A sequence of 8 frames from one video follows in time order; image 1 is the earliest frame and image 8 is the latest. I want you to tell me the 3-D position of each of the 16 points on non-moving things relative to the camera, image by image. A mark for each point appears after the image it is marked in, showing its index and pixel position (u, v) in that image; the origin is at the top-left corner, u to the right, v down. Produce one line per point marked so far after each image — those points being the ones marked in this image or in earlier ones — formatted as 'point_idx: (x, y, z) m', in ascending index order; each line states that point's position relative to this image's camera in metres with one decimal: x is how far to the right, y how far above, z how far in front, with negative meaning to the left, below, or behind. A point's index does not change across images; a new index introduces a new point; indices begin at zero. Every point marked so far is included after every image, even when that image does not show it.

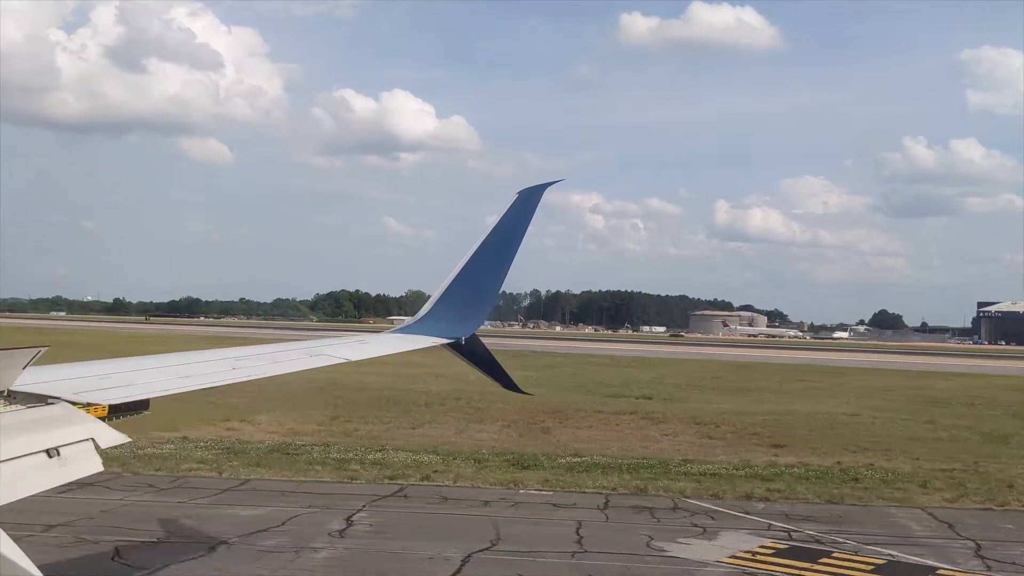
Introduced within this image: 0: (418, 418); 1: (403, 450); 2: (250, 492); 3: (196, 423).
0: (-1.2, -1.7, +16.4) m
1: (-1.1, -1.6, +12.7) m
2: (-2.0, -1.6, +9.7) m
3: (-4.0, -1.7, +15.6) m
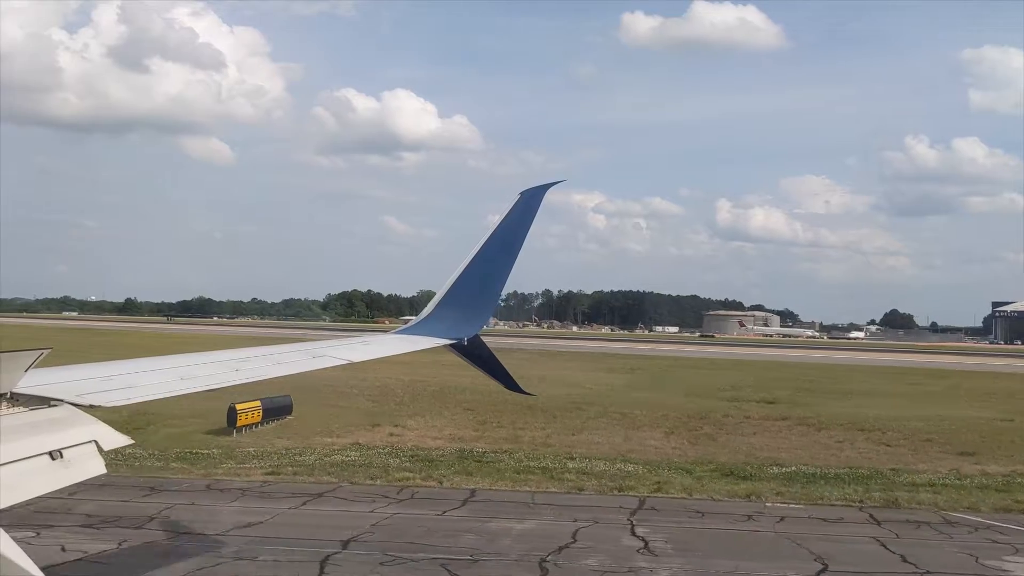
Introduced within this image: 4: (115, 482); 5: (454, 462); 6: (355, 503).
0: (+0.7, -1.7, +16.0) m
1: (+0.8, -1.7, +12.3) m
2: (-0.2, -1.6, +9.3) m
3: (-2.0, -1.7, +15.3) m
4: (-3.2, -1.6, +10.1) m
5: (-0.6, -1.7, +12.0) m
6: (-1.1, -1.6, +9.1) m
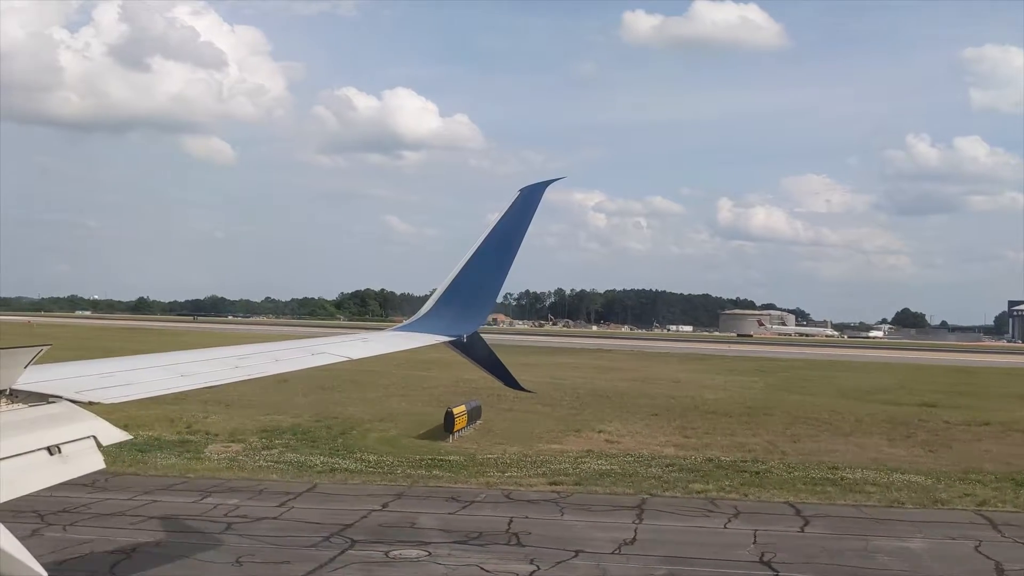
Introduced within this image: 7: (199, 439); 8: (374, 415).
0: (+3.2, -1.7, +15.4) m
1: (+3.3, -1.7, +11.7) m
2: (+2.2, -1.6, +8.8) m
3: (+0.5, -1.7, +14.8) m
4: (-0.8, -1.6, +9.6) m
5: (+1.9, -1.7, +11.4) m
6: (+1.2, -1.6, +8.6) m
7: (-3.4, -1.6, +13.6) m
8: (-1.8, -1.7, +16.7) m
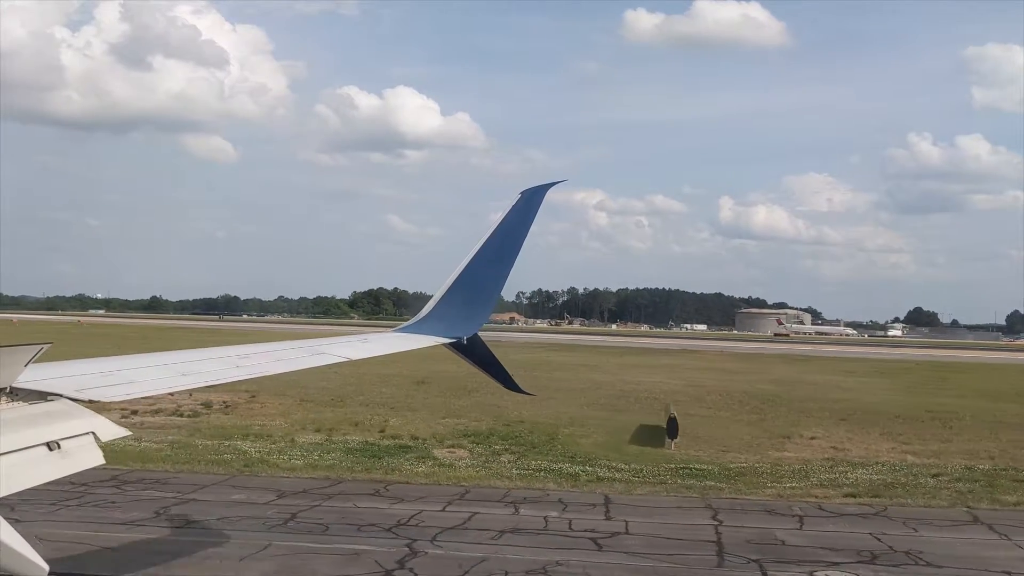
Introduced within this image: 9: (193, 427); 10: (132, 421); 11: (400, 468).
0: (+5.6, -1.8, +14.9) m
1: (+5.6, -1.7, +11.2) m
2: (+4.5, -1.6, +8.3) m
3: (+2.8, -1.7, +14.3) m
4: (+1.5, -1.6, +9.2) m
5: (+4.2, -1.7, +10.9) m
6: (+3.5, -1.6, +8.1) m
7: (-1.0, -1.6, +13.2) m
8: (+0.6, -1.7, +16.2) m
9: (-3.8, -1.7, +15.0) m
10: (-4.8, -1.7, +15.8) m
11: (-1.0, -1.6, +11.0) m
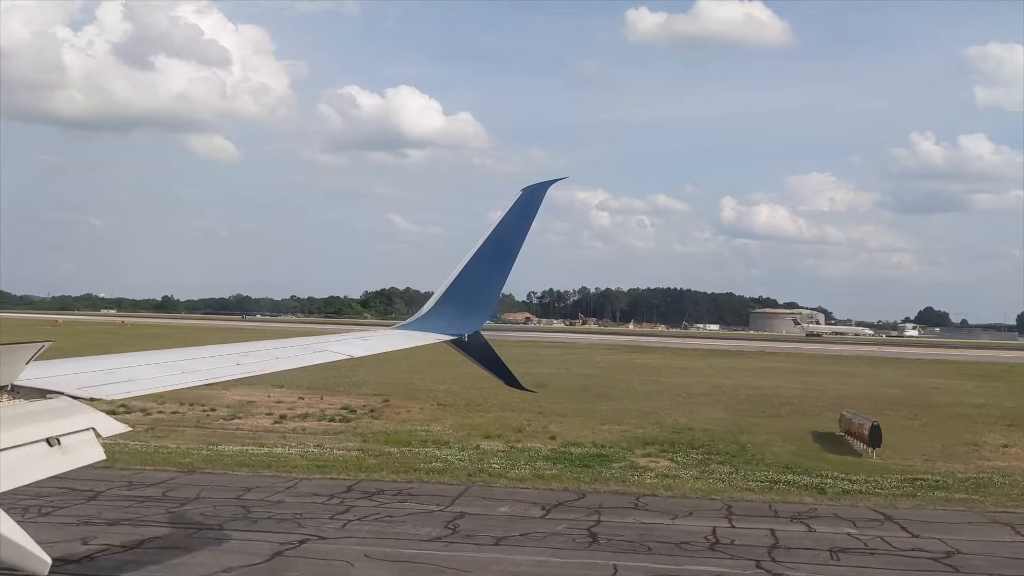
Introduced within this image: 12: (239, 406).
0: (+7.6, -1.8, +14.5) m
1: (+7.5, -1.7, +10.7) m
2: (+6.4, -1.7, +7.8) m
3: (+4.8, -1.8, +13.9) m
4: (+3.4, -1.6, +8.7) m
5: (+6.1, -1.7, +10.5) m
6: (+5.4, -1.6, +7.7) m
7: (+1.0, -1.7, +12.8) m
8: (+2.6, -1.7, +15.8) m
9: (-1.8, -1.7, +14.6) m
10: (-2.8, -1.7, +15.4) m
11: (+1.0, -1.6, +10.6) m
12: (-3.9, -1.7, +18.0) m
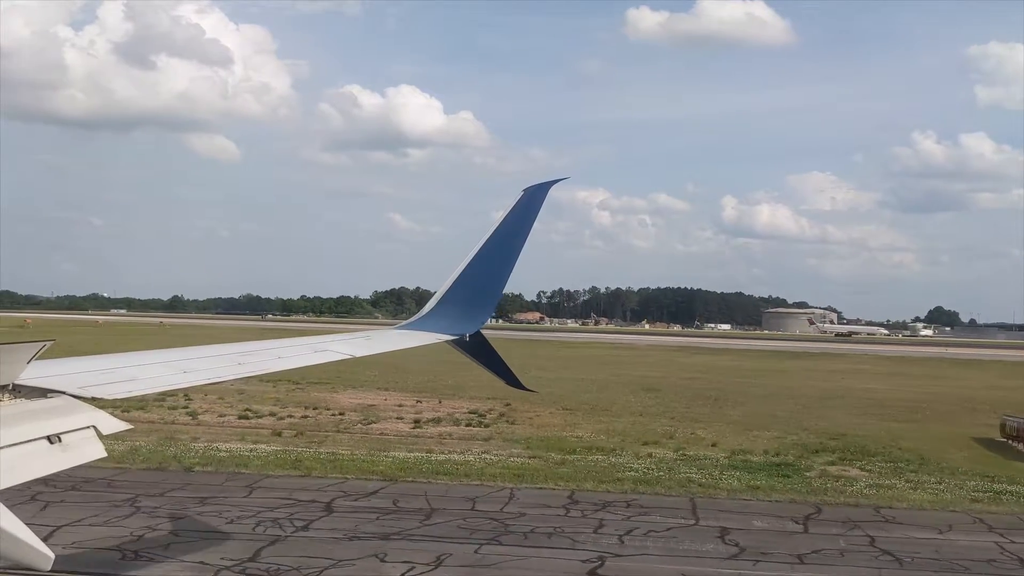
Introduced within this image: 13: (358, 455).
0: (+9.4, -1.8, +14.0) m
1: (+9.2, -1.8, +10.3) m
2: (+8.1, -1.7, +7.4) m
3: (+6.6, -1.8, +13.5) m
4: (+5.1, -1.6, +8.4) m
5: (+7.8, -1.8, +10.1) m
6: (+7.1, -1.7, +7.3) m
7: (+2.7, -1.7, +12.5) m
8: (+4.4, -1.8, +15.5) m
9: (-0.1, -1.7, +14.3) m
10: (-1.0, -1.7, +15.1) m
11: (+2.7, -1.7, +10.3) m
12: (-2.1, -1.7, +17.7) m
13: (-1.5, -1.6, +12.0) m
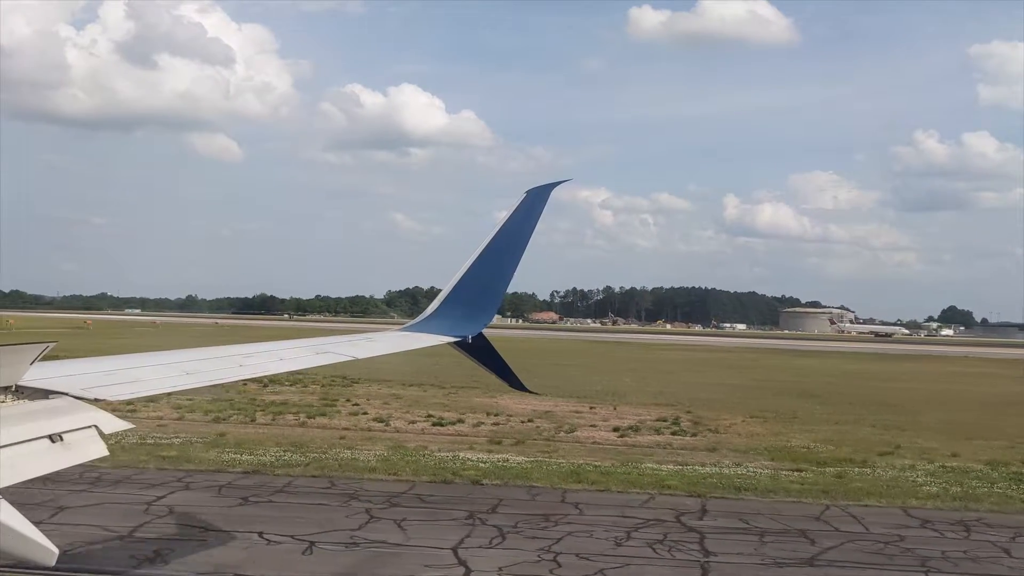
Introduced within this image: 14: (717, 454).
0: (+11.9, -1.9, +13.4) m
1: (+11.7, -1.8, +9.7) m
2: (+10.5, -1.7, +6.8) m
3: (+9.1, -1.9, +12.9) m
4: (+7.5, -1.7, +7.8) m
5: (+10.3, -1.8, +9.5) m
6: (+9.5, -1.7, +6.8) m
7: (+5.2, -1.8, +12.0) m
8: (+6.9, -1.8, +14.9) m
9: (+2.4, -1.8, +13.9) m
10: (+1.5, -1.8, +14.7) m
11: (+5.1, -1.7, +9.8) m
12: (+0.4, -1.8, +17.3) m
13: (+1.0, -1.7, +11.5) m
14: (+2.2, -1.8, +13.3) m
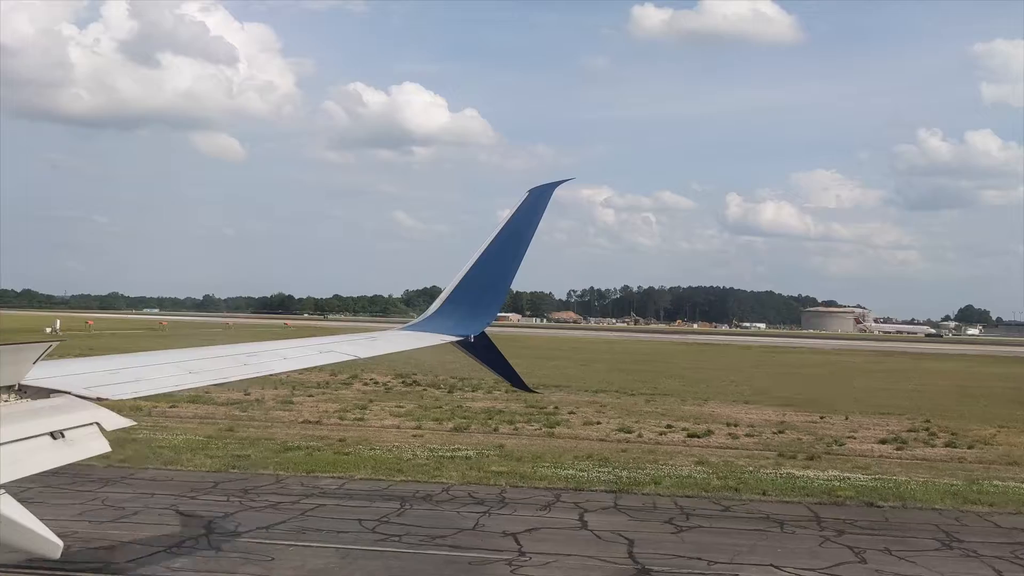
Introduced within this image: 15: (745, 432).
0: (+14.9, -2.0, +12.6) m
1: (+14.7, -1.9, +8.9) m
2: (+13.4, -1.8, +6.0) m
3: (+12.1, -1.9, +12.2) m
4: (+10.5, -1.8, +7.1) m
5: (+13.3, -1.9, +8.7) m
6: (+12.4, -1.8, +6.0) m
7: (+8.2, -1.8, +11.3) m
8: (+10.0, -1.9, +14.2) m
9: (+5.5, -1.8, +13.2) m
10: (+4.6, -1.8, +14.1) m
11: (+8.1, -1.8, +9.1) m
12: (+3.6, -1.8, +16.7) m
13: (+4.0, -1.7, +10.9) m
14: (+5.2, -1.8, +12.6) m
15: (+2.9, -1.8, +15.6) m
